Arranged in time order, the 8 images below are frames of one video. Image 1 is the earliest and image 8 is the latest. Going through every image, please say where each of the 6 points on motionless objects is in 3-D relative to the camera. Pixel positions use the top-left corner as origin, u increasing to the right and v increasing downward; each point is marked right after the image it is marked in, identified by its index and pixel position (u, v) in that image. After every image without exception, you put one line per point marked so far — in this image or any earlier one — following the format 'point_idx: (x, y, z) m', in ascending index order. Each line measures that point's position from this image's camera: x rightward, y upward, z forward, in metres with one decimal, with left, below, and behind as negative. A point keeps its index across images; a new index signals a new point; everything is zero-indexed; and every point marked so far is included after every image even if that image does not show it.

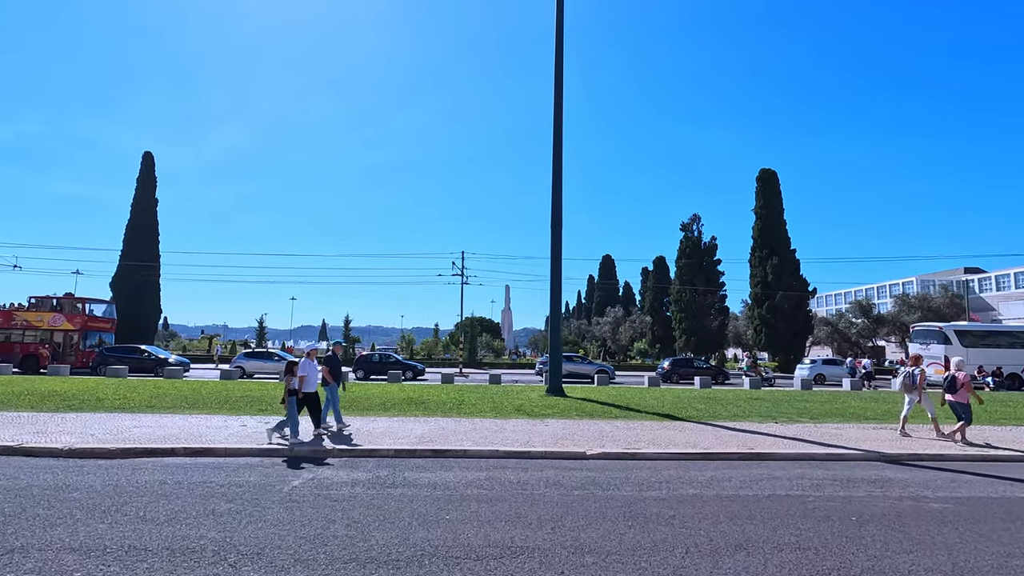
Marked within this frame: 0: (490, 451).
0: (-0.4, -3.0, +9.8) m
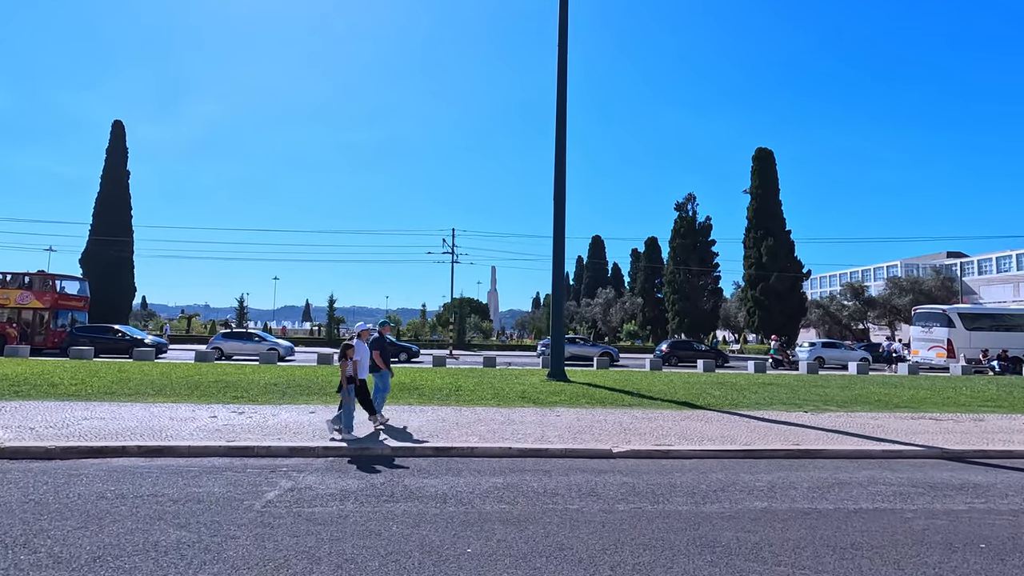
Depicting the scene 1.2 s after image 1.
0: (-0.2, -2.6, +8.4) m
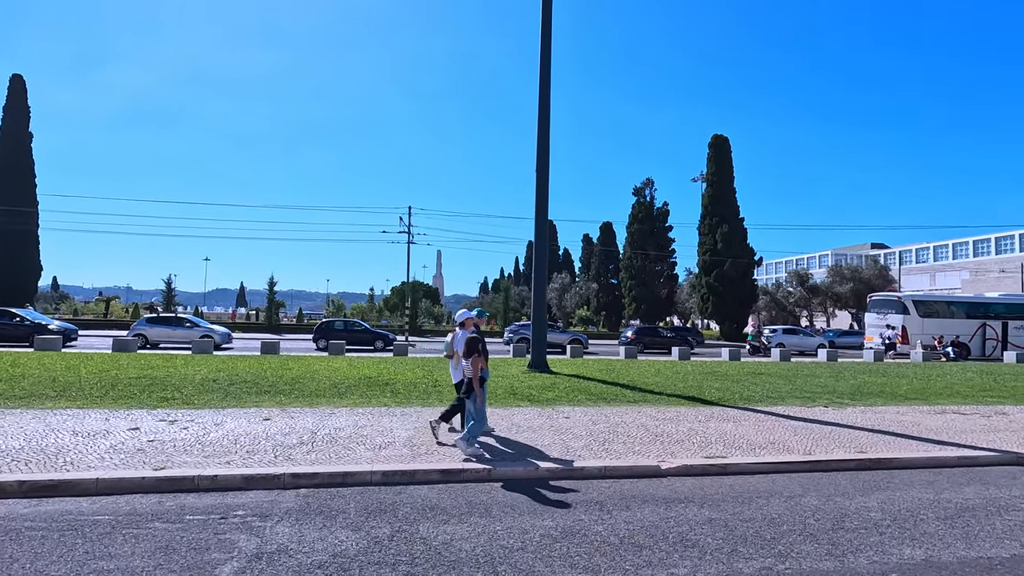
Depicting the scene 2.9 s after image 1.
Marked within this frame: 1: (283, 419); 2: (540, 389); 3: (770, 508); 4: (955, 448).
0: (+0.2, -2.3, +6.6) m
1: (-3.8, -2.2, +8.9) m
2: (+0.7, -2.5, +13.0) m
3: (+2.7, -2.3, +5.6) m
4: (+6.9, -2.5, +8.3) m
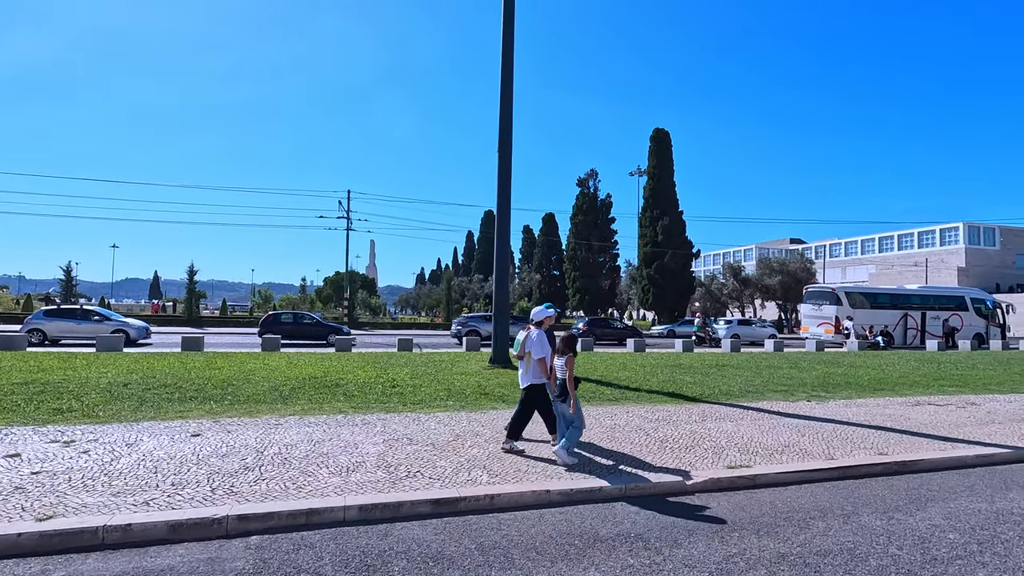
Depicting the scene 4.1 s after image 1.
0: (+0.3, -2.1, +5.4) m
1: (-3.9, -2.0, +7.2) m
2: (0.0, -2.2, +11.8) m
3: (+2.9, -2.2, +4.8) m
4: (+6.7, -2.3, +7.9) m
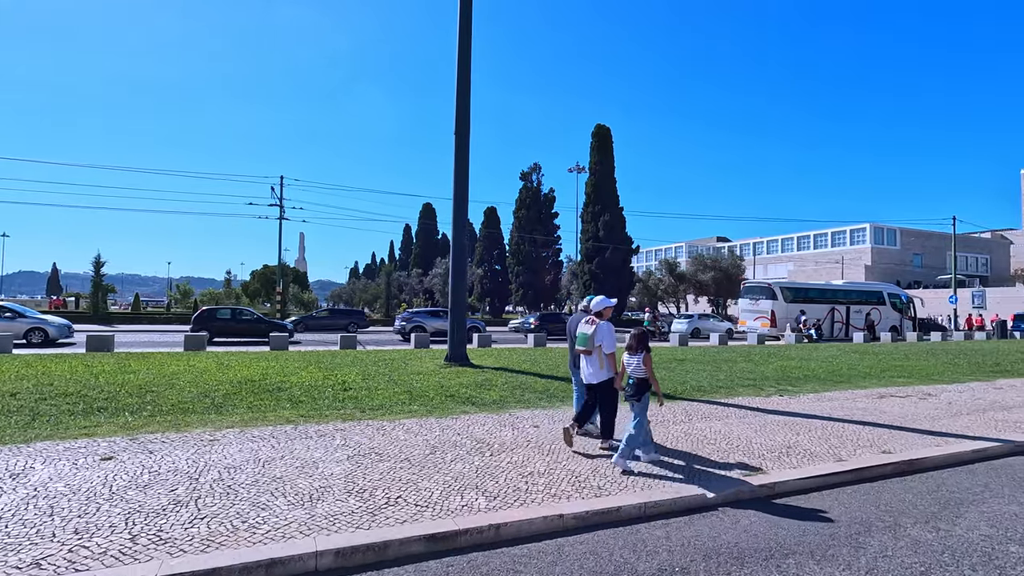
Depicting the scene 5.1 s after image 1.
0: (+0.3, -2.0, +4.6) m
1: (-4.1, -1.8, +5.8) m
2: (-0.7, -2.1, +10.9) m
3: (+3.0, -2.1, +4.2) m
4: (+6.4, -2.2, +7.8) m
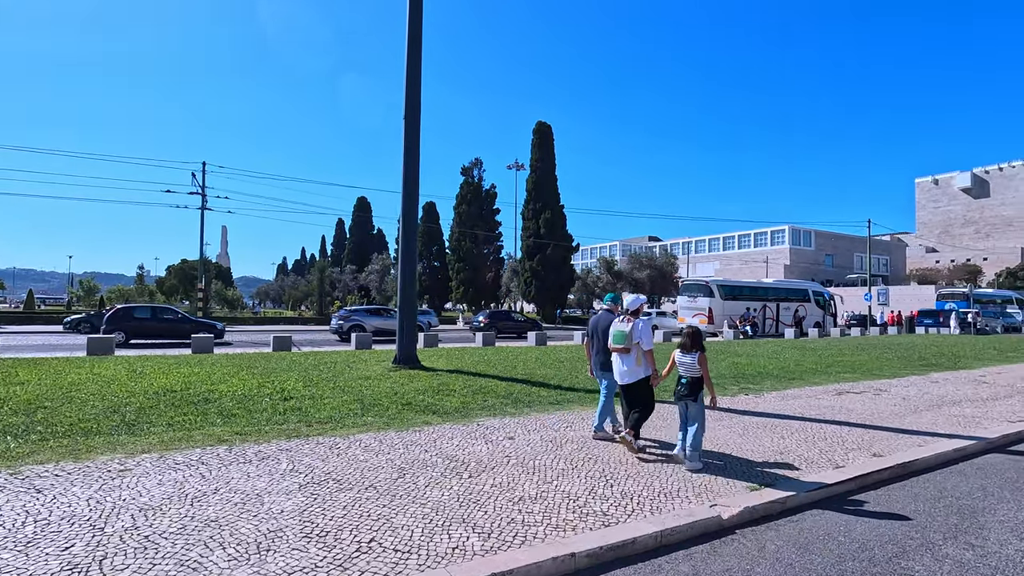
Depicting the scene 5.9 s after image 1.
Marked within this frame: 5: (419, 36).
0: (+0.4, -2.0, +3.8) m
1: (-4.1, -1.8, +4.5) m
2: (-1.4, -2.0, +9.9) m
3: (+3.1, -2.0, +3.7) m
4: (+6.0, -2.1, +7.7) m
5: (-2.6, +6.9, +14.7) m
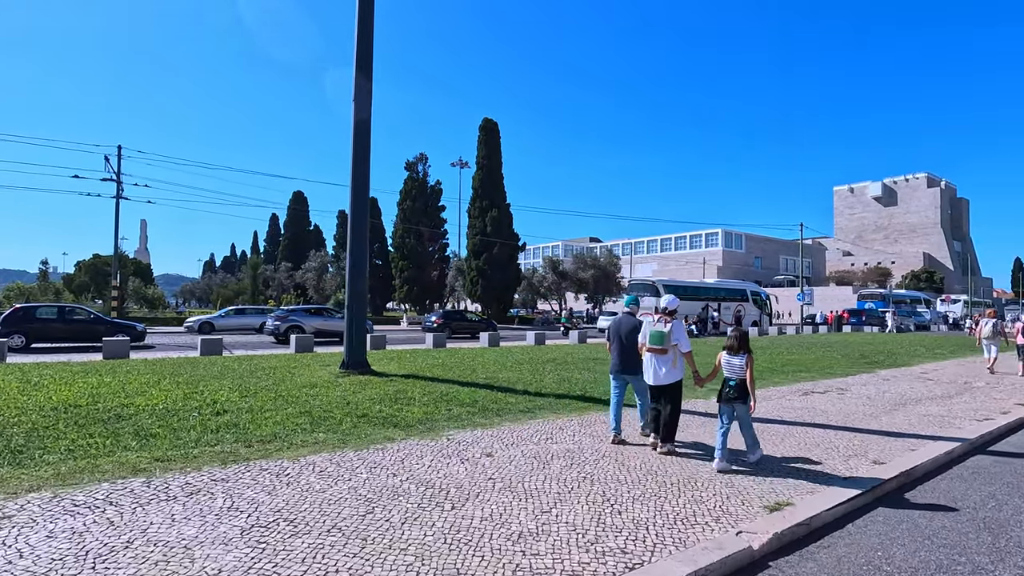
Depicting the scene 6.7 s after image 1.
0: (+0.5, -1.9, +3.0) m
1: (-4.1, -1.7, +3.2) m
2: (-2.0, -1.9, +8.9) m
3: (+3.2, -2.0, +3.2) m
4: (+5.7, -2.1, +7.5) m
5: (-3.6, +7.0, +13.6) m
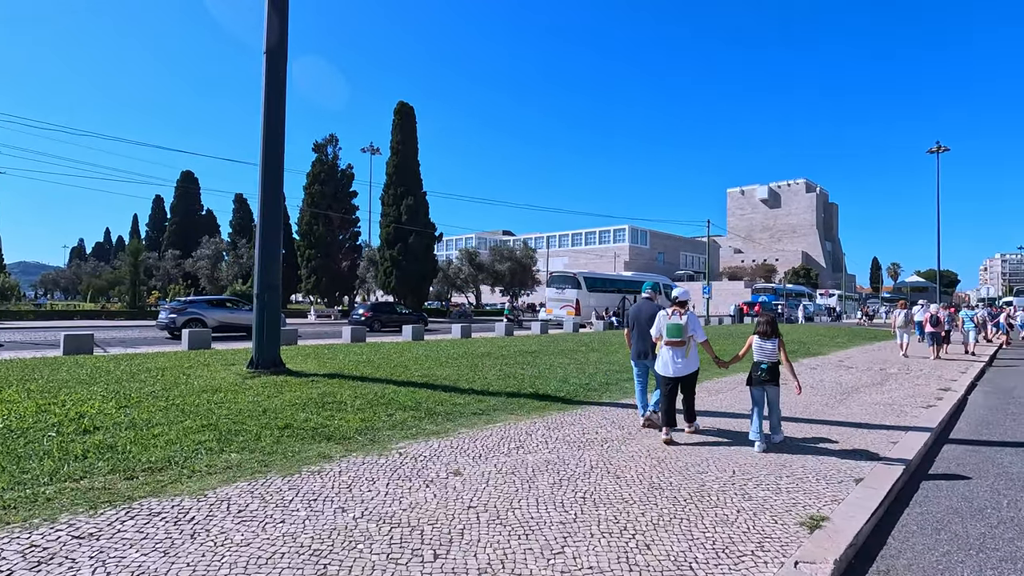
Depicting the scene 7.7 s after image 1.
0: (+0.8, -1.8, +2.0) m
1: (-3.8, -1.5, +1.4) m
2: (-2.6, -1.7, +7.4) m
3: (+3.4, -1.9, +2.7) m
4: (+5.2, -2.0, +7.3) m
5: (-4.9, +7.3, +11.6) m
